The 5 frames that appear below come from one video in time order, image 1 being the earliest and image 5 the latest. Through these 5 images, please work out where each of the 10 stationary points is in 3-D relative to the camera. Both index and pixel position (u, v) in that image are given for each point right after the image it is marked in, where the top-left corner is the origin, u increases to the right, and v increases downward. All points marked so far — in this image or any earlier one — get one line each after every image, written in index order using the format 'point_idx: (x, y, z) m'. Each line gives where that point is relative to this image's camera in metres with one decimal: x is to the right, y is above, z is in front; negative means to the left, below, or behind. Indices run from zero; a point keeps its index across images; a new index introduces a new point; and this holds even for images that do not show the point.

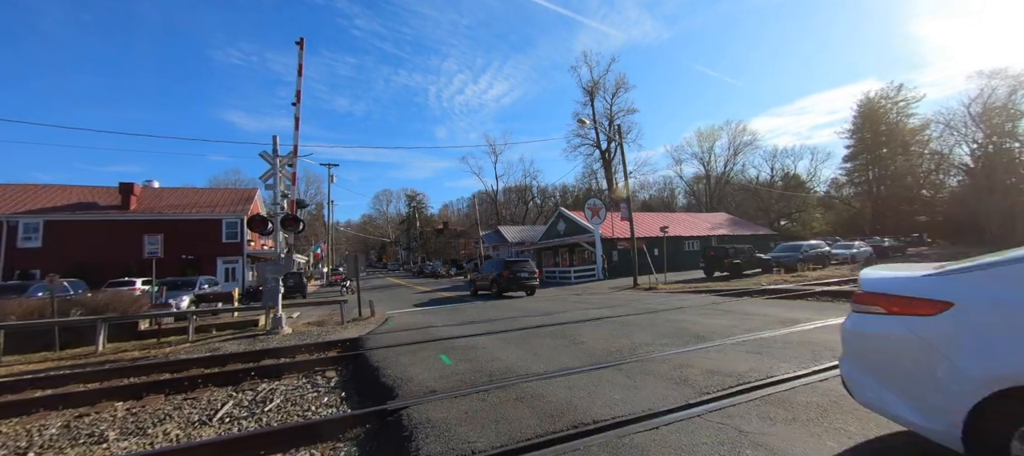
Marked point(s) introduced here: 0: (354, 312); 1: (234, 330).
0: (-6.1, -3.3, +17.0) m
1: (-8.5, -3.1, +13.4) m
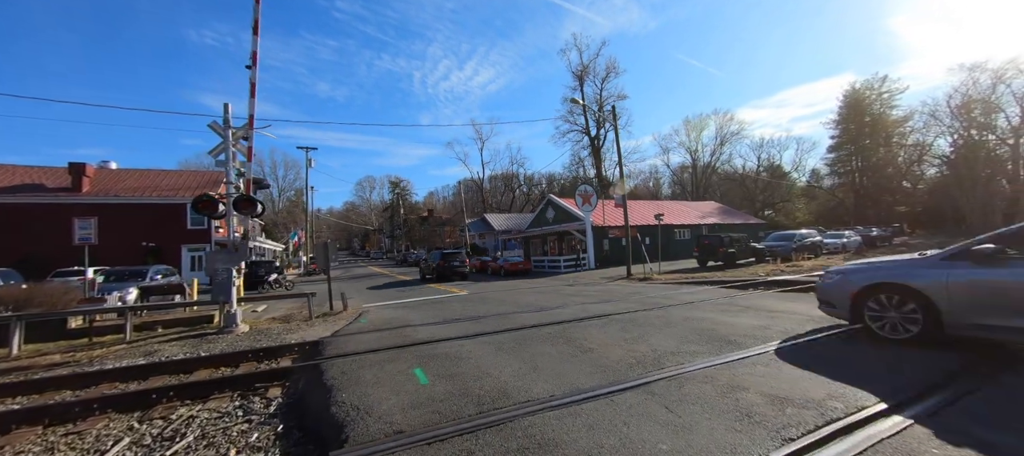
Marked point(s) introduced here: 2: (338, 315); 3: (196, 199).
0: (-6.6, -2.7, +15.4) m
1: (-8.8, -2.7, +11.7) m
2: (-4.9, -2.4, +12.3) m
3: (-7.4, +0.7, +10.2) m
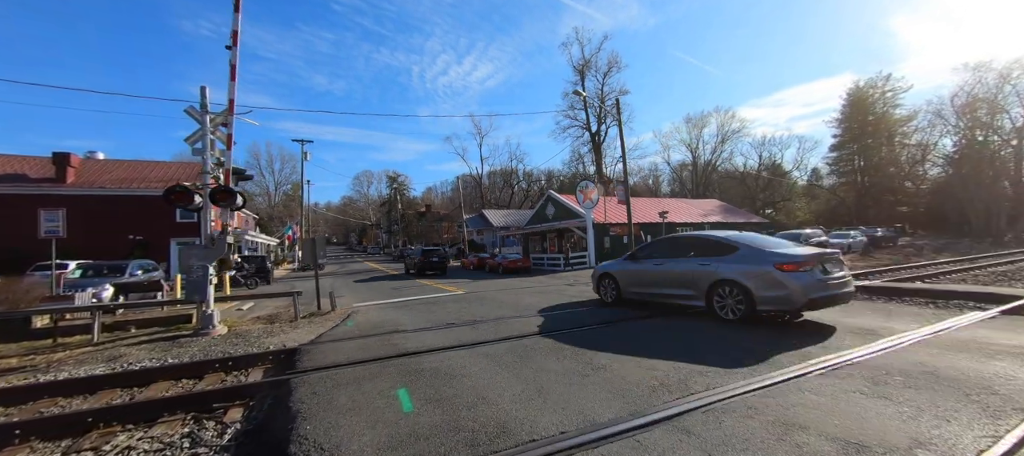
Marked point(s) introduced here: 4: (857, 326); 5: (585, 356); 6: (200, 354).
0: (-6.6, -2.6, +14.6) m
1: (-8.9, -2.5, +10.9) m
2: (-4.9, -2.3, +11.5) m
3: (-7.3, +0.8, +9.4) m
4: (+5.0, -1.5, +6.4) m
5: (+0.9, -1.5, +5.2) m
6: (-5.7, -2.3, +8.1) m
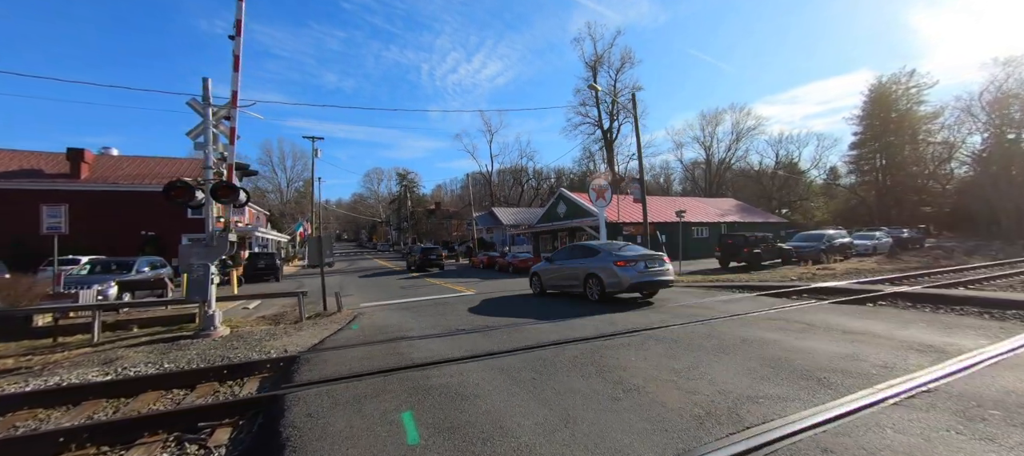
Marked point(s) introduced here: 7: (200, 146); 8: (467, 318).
0: (-6.2, -2.5, +14.2) m
1: (-8.5, -2.4, +10.6) m
2: (-4.6, -2.2, +11.0) m
3: (-7.0, +0.9, +9.0) m
4: (+5.3, -1.5, +5.7) m
5: (+1.1, -1.5, +4.6) m
6: (-5.5, -2.3, +7.6) m
7: (-7.0, +1.8, +9.8) m
8: (-0.9, -1.8, +8.8) m
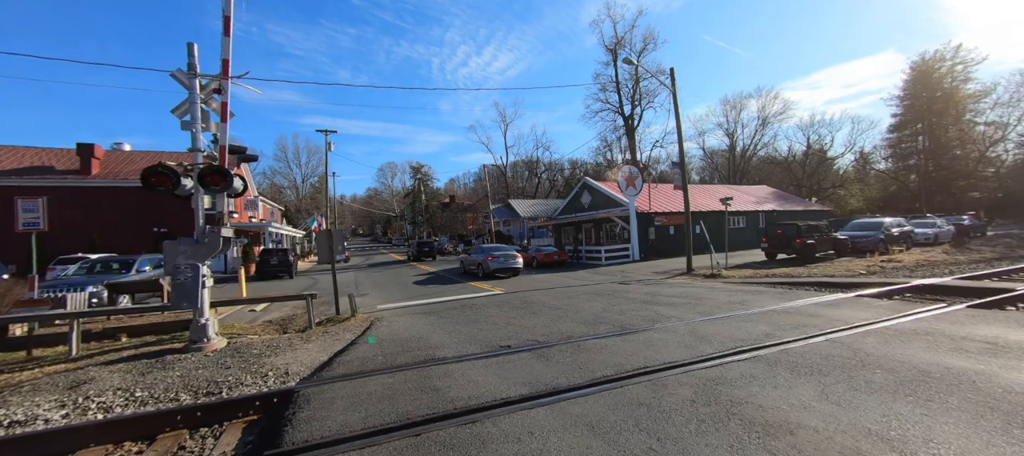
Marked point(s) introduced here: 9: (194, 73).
0: (-5.2, -2.3, +12.7) m
1: (-7.6, -2.3, +9.2) m
2: (-3.6, -2.1, +9.5) m
3: (-6.2, +1.0, +7.5) m
4: (+6.0, -1.3, +3.9) m
5: (+1.8, -1.4, +2.9) m
6: (-4.7, -2.2, +6.1) m
7: (-6.1, +1.9, +8.3) m
8: (-0.1, -1.6, +7.1) m
9: (-6.0, +2.9, +8.3) m
